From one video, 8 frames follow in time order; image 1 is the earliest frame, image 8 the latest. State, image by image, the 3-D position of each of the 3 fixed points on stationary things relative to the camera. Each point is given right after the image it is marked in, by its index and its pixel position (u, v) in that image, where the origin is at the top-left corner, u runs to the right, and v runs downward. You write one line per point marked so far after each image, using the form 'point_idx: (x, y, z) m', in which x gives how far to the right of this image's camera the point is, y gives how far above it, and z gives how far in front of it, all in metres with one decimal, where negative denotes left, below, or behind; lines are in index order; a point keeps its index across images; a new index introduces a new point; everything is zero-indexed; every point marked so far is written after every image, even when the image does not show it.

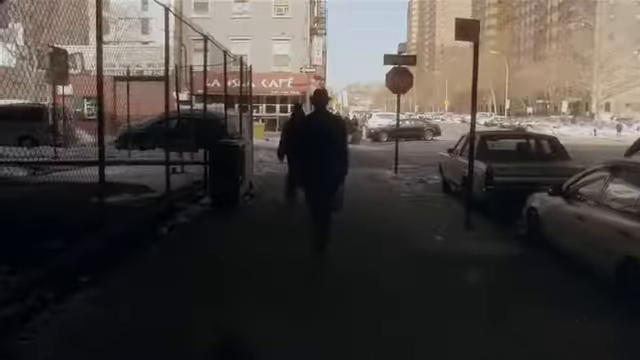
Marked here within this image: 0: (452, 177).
0: (+2.4, +0.1, +15.4) m
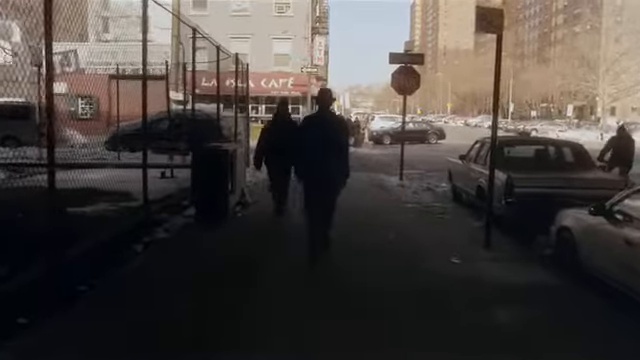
0: (+2.4, -0.1, +14.0) m
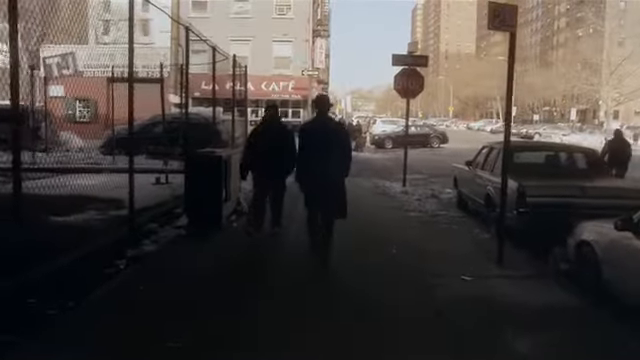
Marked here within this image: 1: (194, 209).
0: (+2.4, -0.2, +13.4) m
1: (-1.6, -0.4, +10.5) m
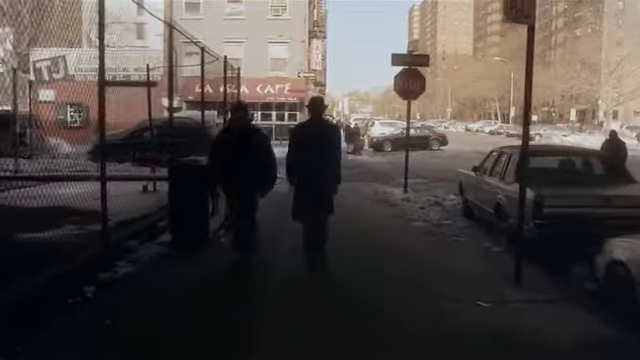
0: (+2.3, -0.3, +12.5) m
1: (-1.6, -0.5, +9.5) m
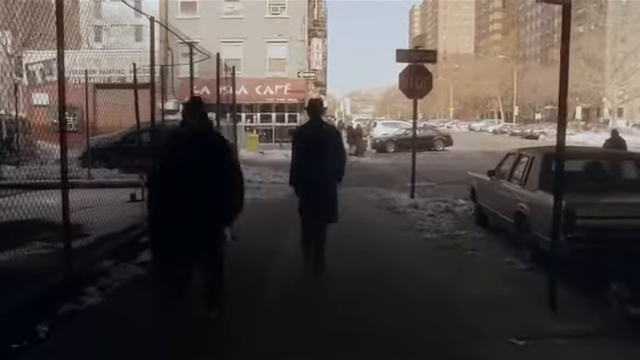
0: (+2.3, -0.4, +11.3) m
1: (-1.6, -0.6, +8.4) m
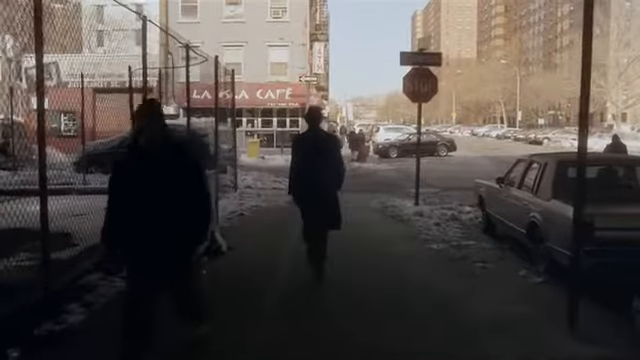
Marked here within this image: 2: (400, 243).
0: (+2.4, -0.5, +10.8) m
1: (-1.6, -0.7, +7.9) m
2: (+1.0, -0.8, +10.9) m
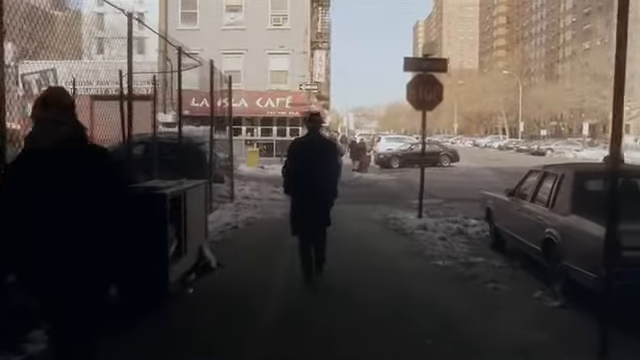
0: (+2.3, -0.6, +10.1) m
1: (-1.6, -0.8, +7.2) m
2: (+1.0, -1.0, +10.2) m
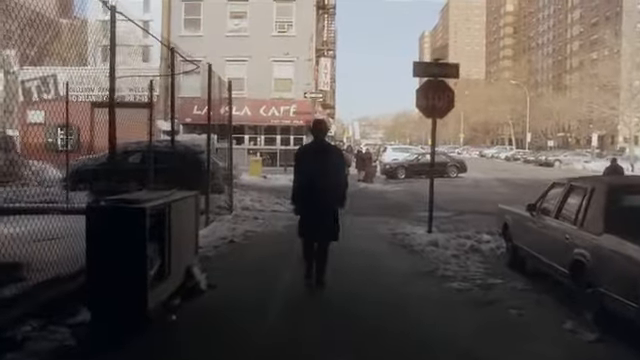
0: (+2.4, -0.8, +9.2) m
1: (-1.6, -0.9, +6.3) m
2: (+1.0, -1.1, +9.3) m
